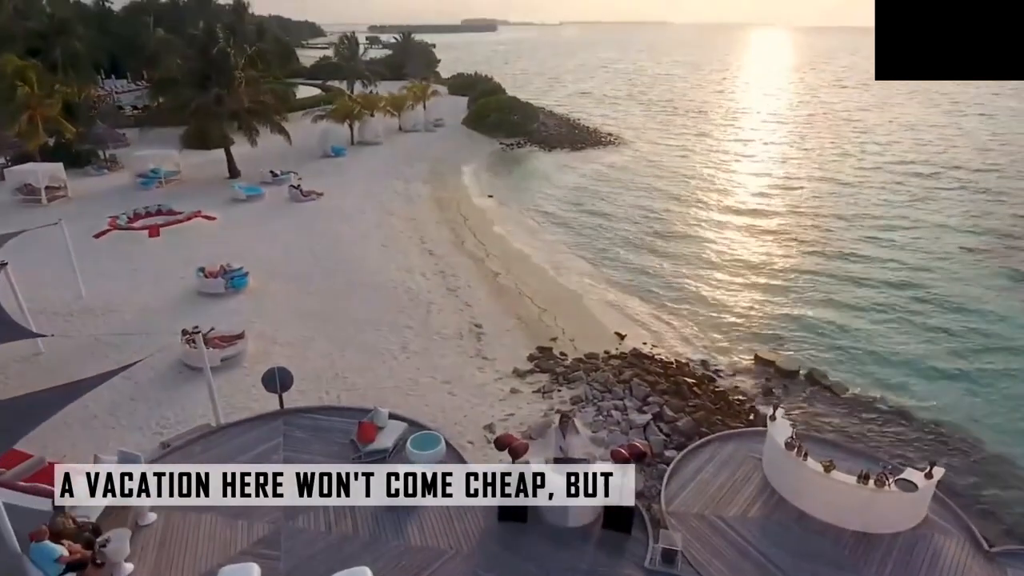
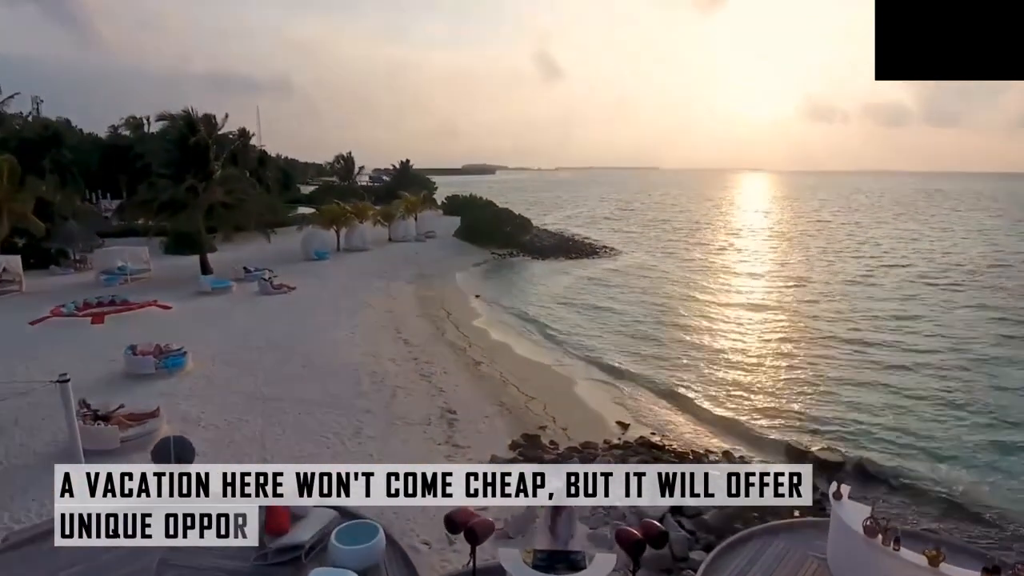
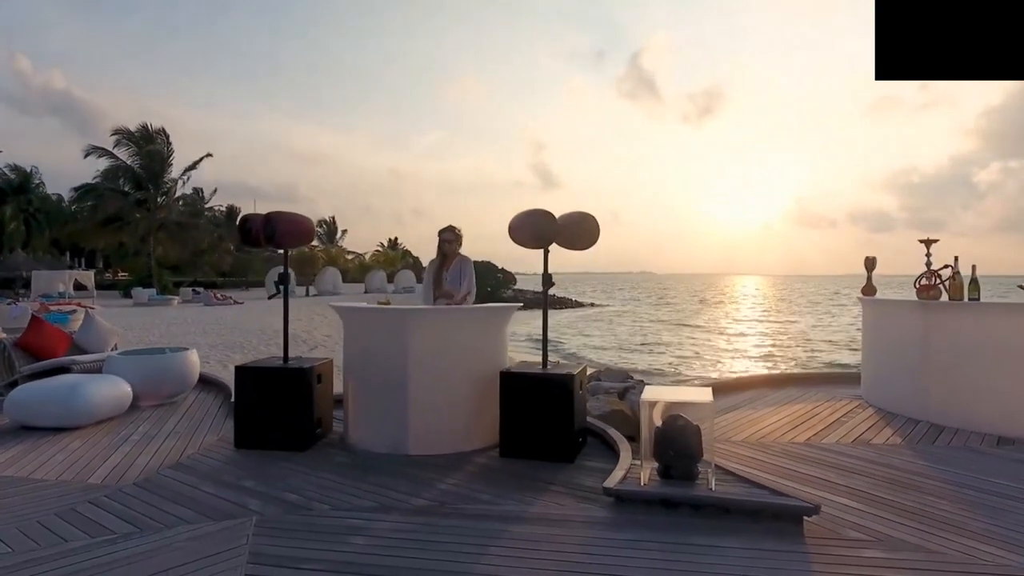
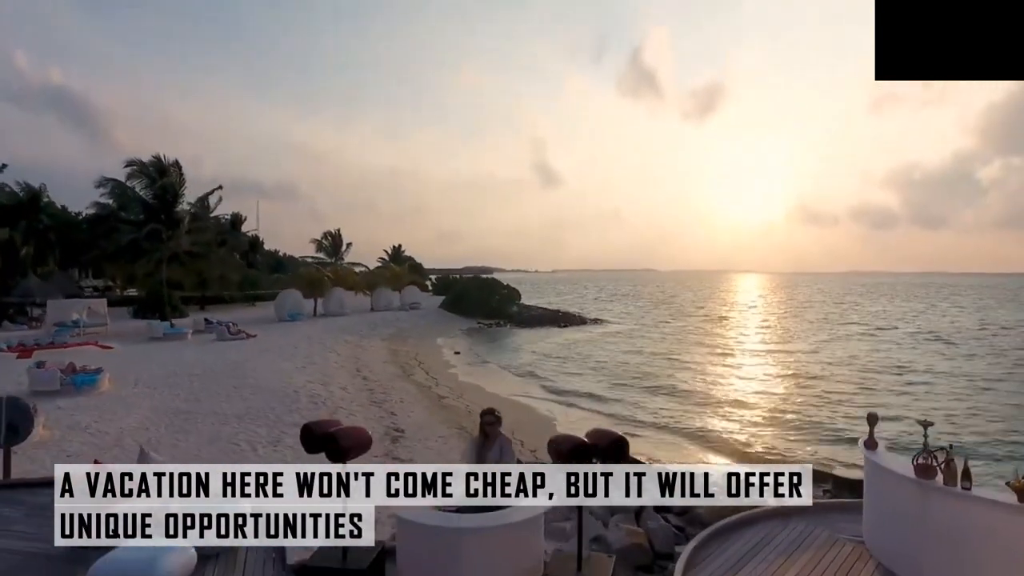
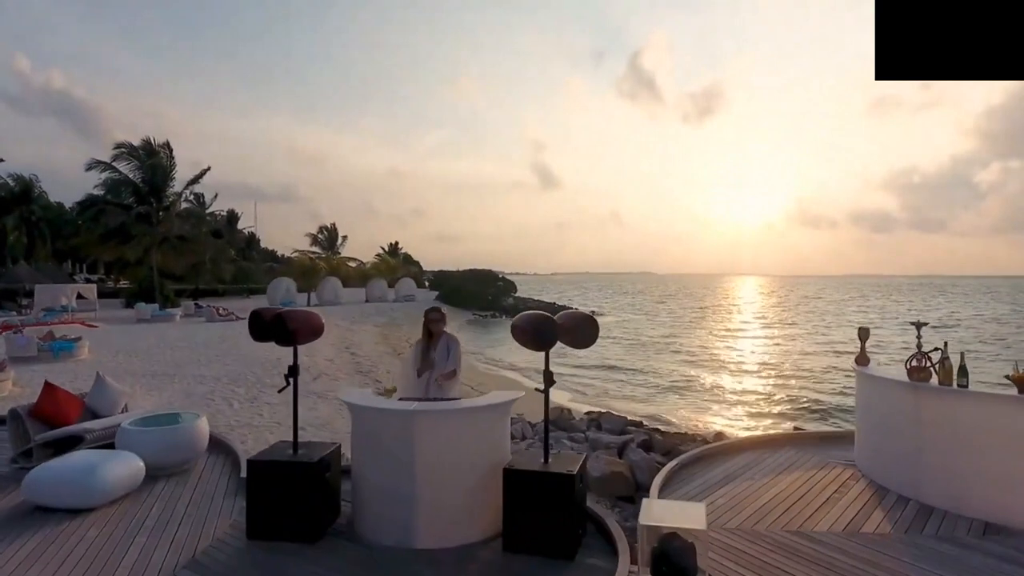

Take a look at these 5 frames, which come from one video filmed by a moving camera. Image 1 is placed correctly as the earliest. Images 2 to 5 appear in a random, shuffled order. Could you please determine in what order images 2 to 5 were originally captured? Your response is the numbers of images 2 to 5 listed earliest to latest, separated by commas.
2, 4, 5, 3
